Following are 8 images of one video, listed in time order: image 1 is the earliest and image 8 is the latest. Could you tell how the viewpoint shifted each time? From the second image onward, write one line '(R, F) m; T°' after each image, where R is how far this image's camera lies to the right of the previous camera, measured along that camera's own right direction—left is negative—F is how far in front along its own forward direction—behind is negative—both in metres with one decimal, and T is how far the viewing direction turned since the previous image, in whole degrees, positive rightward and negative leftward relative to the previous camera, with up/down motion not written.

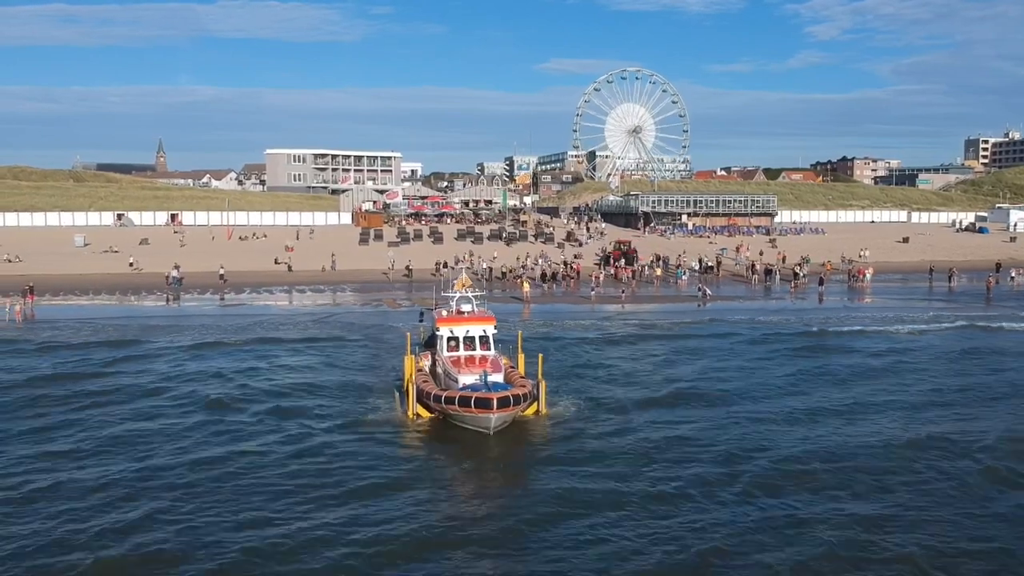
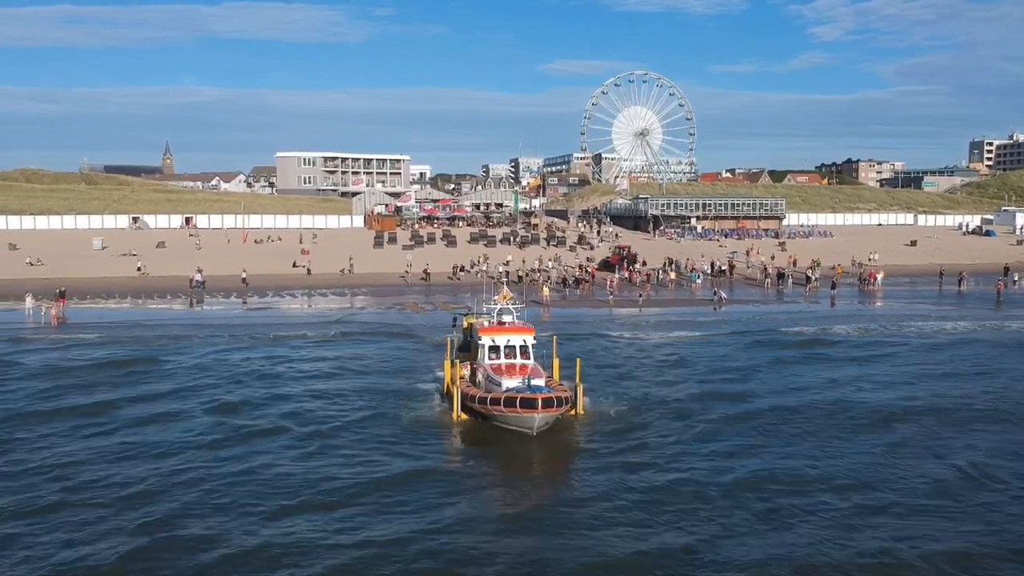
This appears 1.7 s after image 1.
(-1.4, -1.5) m; 0°
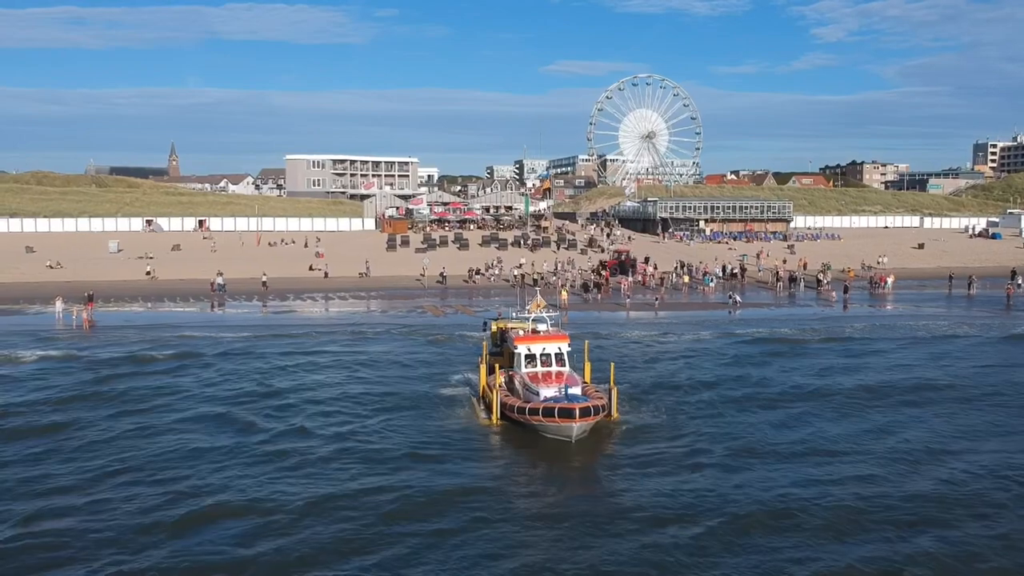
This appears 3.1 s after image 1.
(-1.3, -1.3) m; 0°
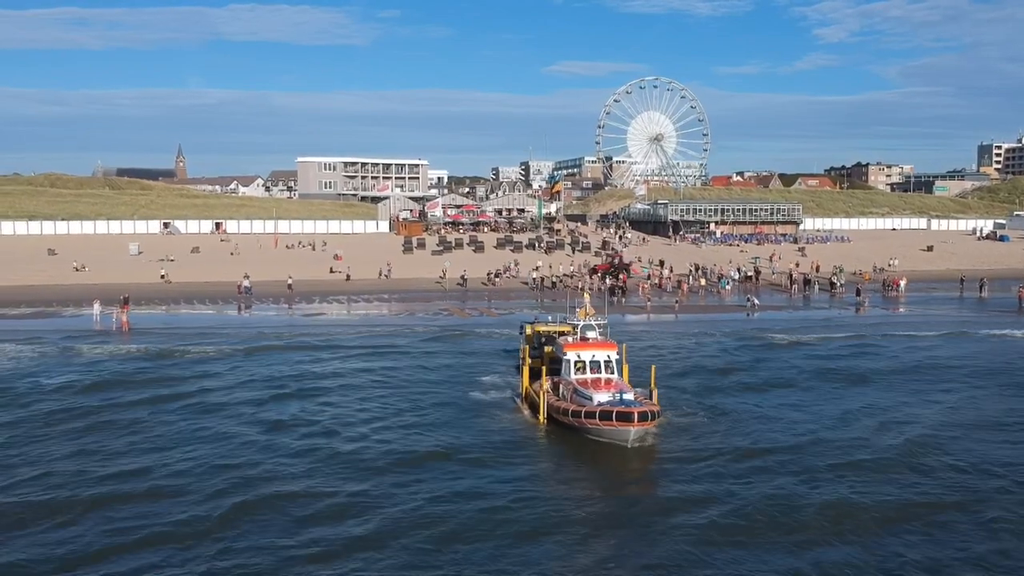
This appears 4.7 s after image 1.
(-1.8, -1.7) m; 0°
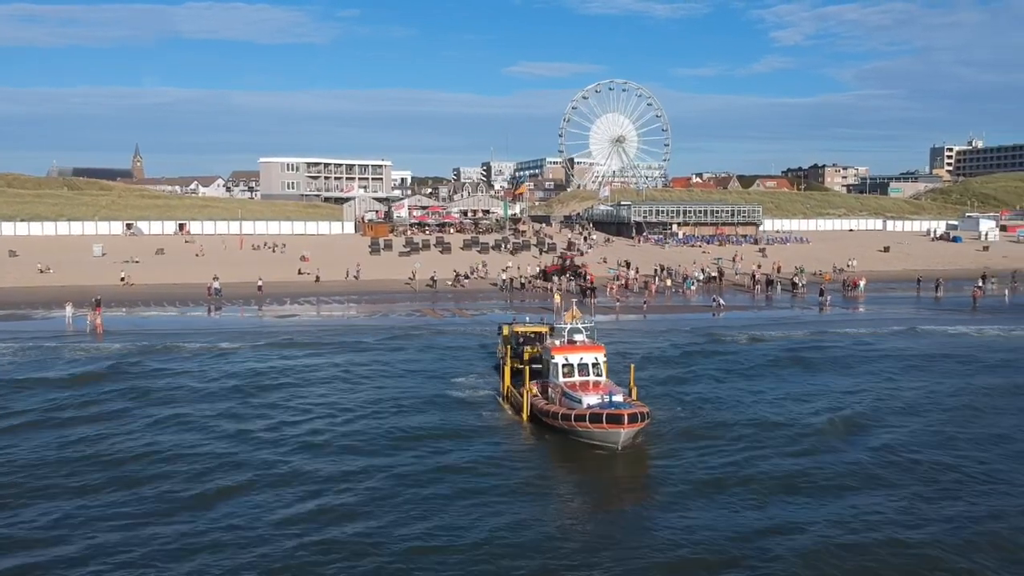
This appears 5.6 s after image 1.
(-0.9, -1.1) m; +2°
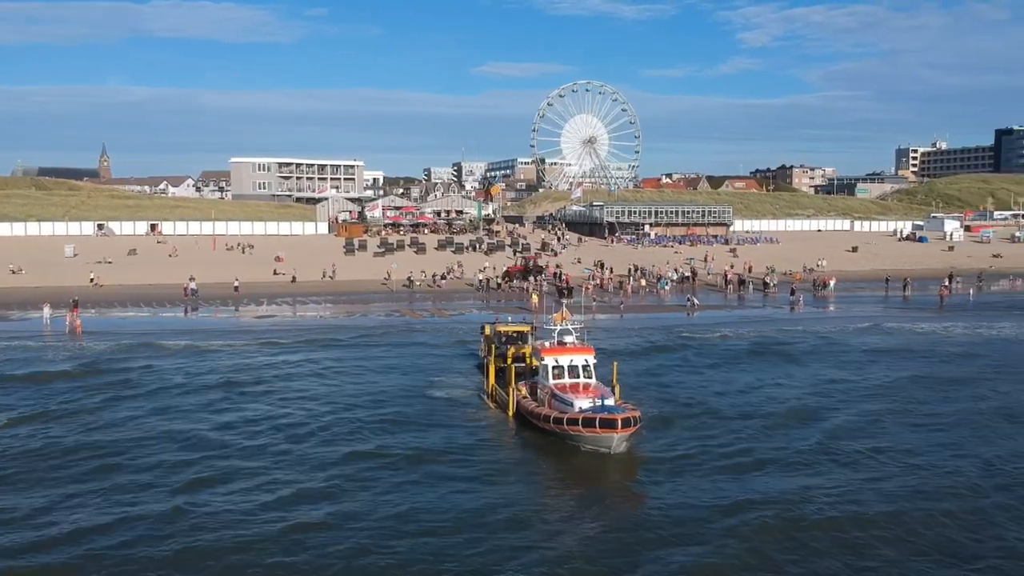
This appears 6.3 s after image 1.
(-0.6, -0.8) m; +2°
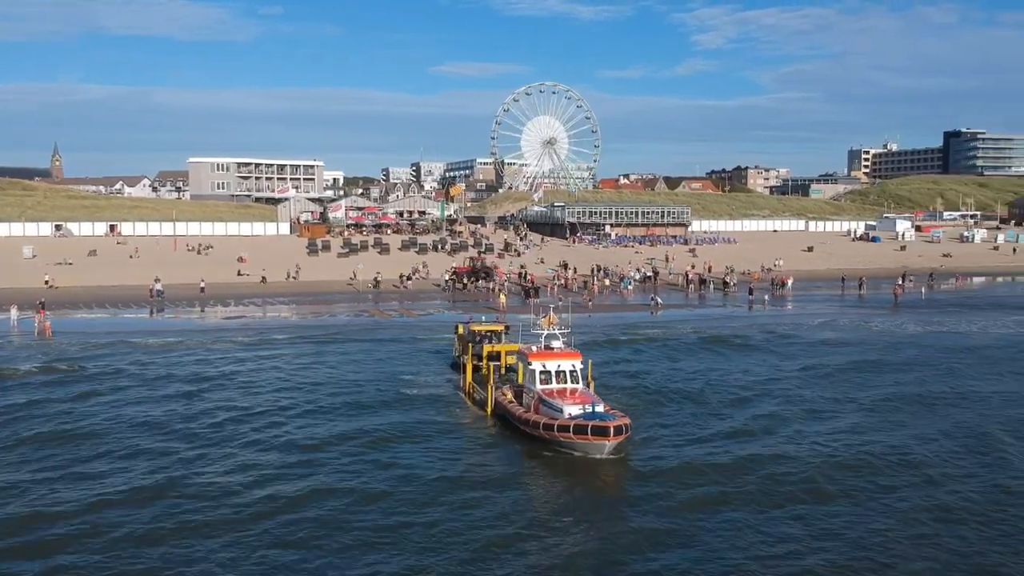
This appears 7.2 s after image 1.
(-0.8, -1.2) m; +2°
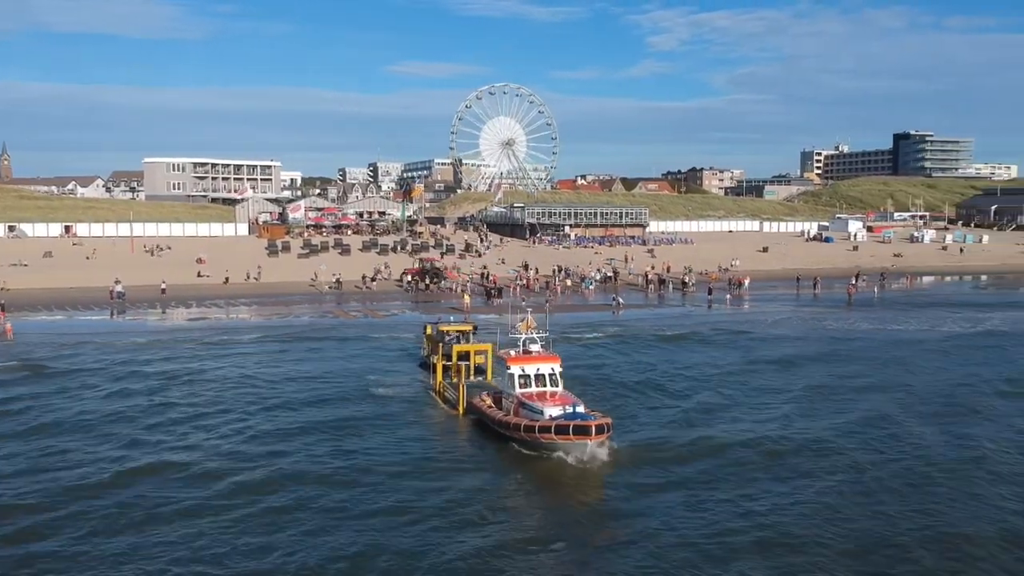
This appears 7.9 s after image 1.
(-0.6, -0.8) m; +2°
